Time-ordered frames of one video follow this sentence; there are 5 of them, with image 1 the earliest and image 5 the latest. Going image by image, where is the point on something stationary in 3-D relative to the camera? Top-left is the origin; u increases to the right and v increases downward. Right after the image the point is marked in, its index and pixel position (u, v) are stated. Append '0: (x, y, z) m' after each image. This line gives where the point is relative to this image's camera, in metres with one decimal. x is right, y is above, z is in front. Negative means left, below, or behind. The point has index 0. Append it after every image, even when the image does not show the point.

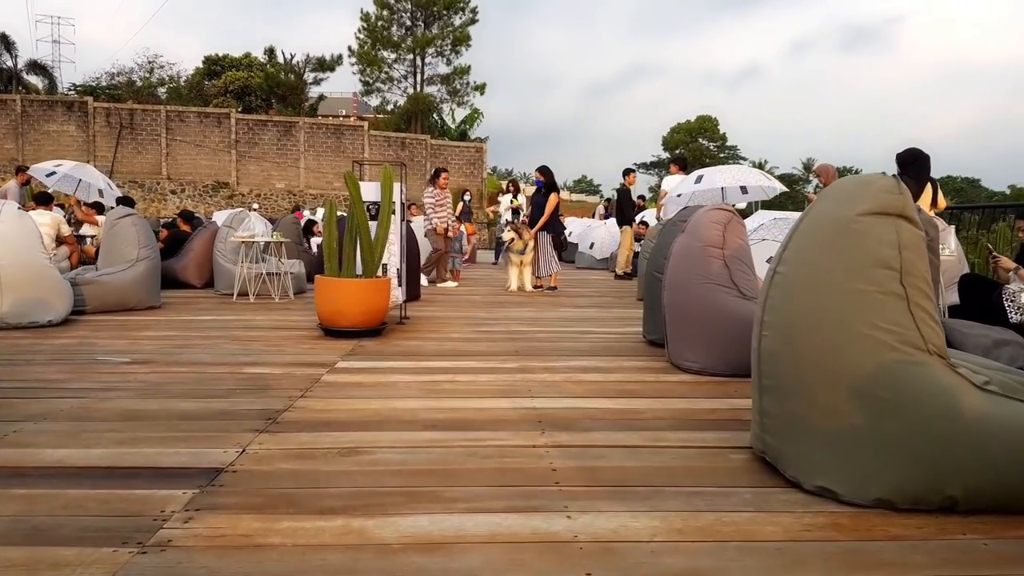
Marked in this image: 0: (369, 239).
0: (-0.9, +0.3, +6.0) m
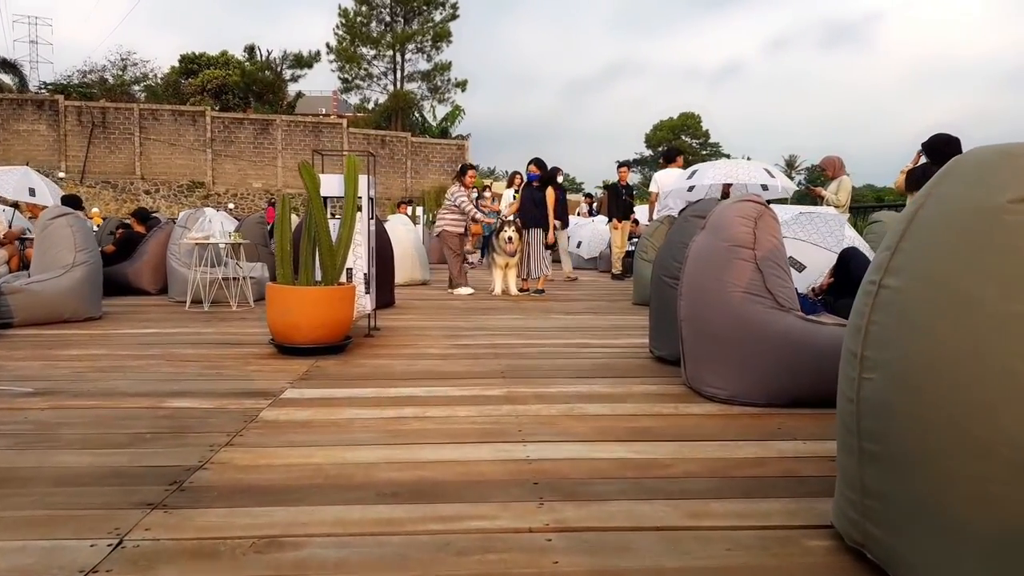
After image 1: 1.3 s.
0: (-1.0, +0.2, +5.1) m
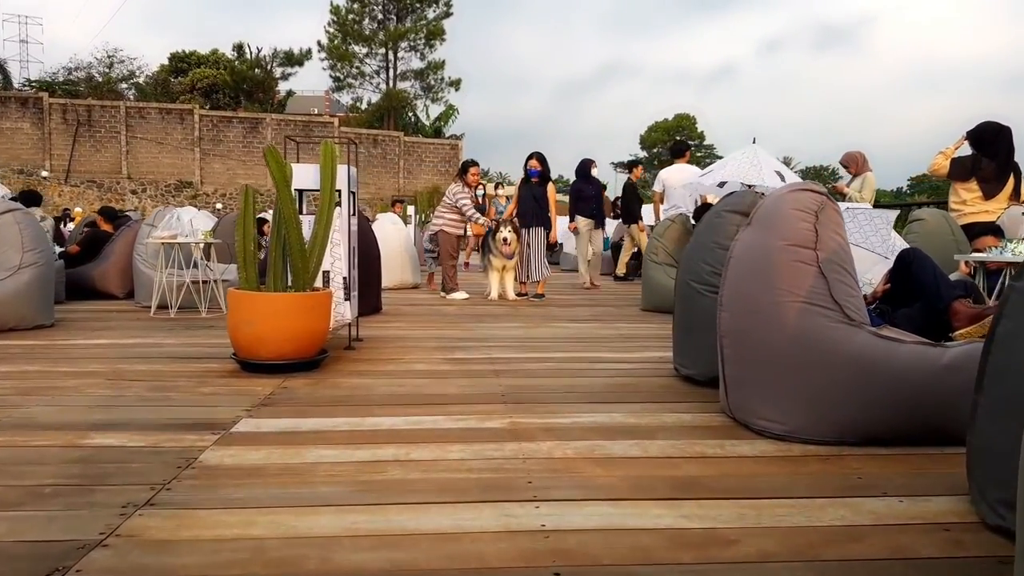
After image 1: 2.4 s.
0: (-0.9, +0.2, +4.4) m
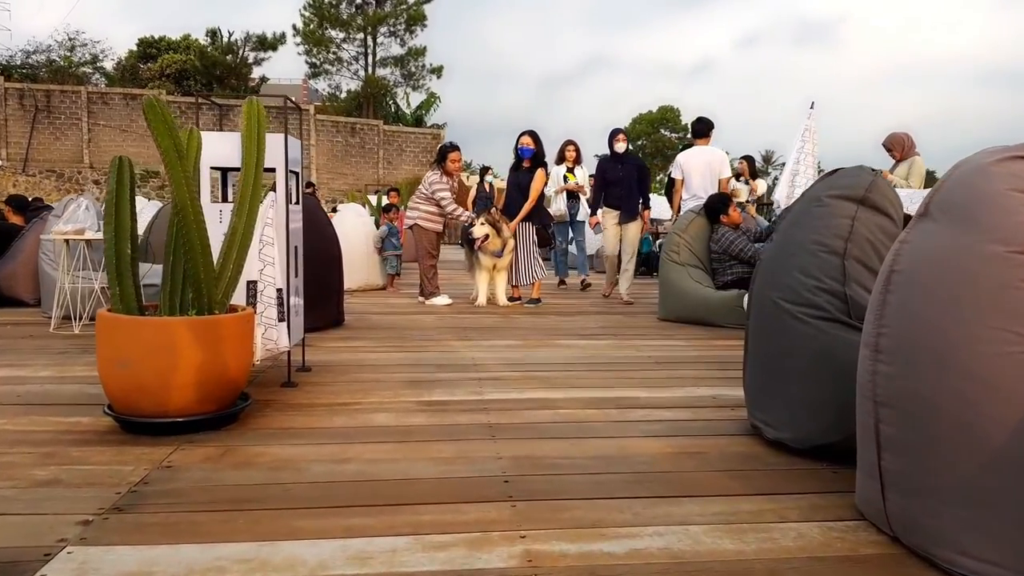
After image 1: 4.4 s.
0: (-0.9, +0.2, +3.0) m
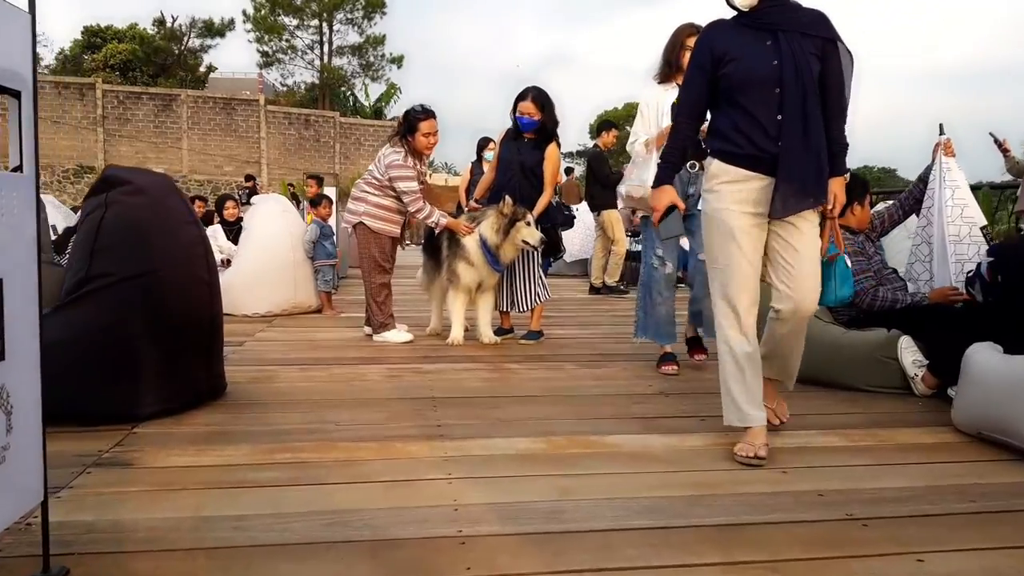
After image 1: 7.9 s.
0: (-0.8, 0.0, +0.5) m
